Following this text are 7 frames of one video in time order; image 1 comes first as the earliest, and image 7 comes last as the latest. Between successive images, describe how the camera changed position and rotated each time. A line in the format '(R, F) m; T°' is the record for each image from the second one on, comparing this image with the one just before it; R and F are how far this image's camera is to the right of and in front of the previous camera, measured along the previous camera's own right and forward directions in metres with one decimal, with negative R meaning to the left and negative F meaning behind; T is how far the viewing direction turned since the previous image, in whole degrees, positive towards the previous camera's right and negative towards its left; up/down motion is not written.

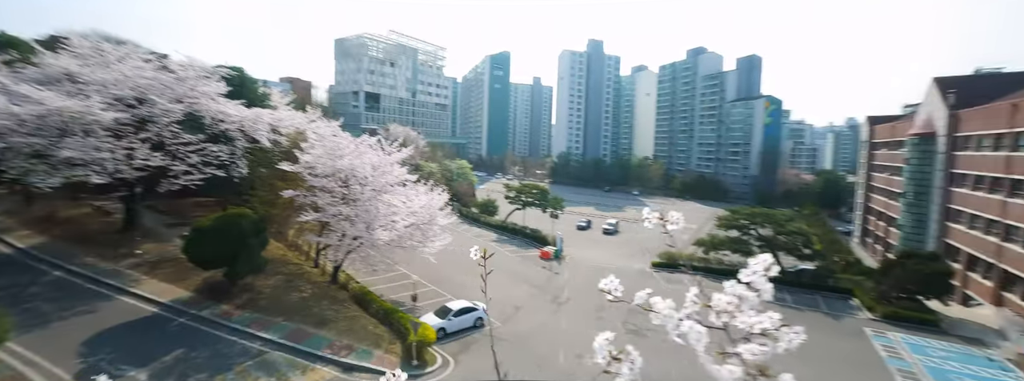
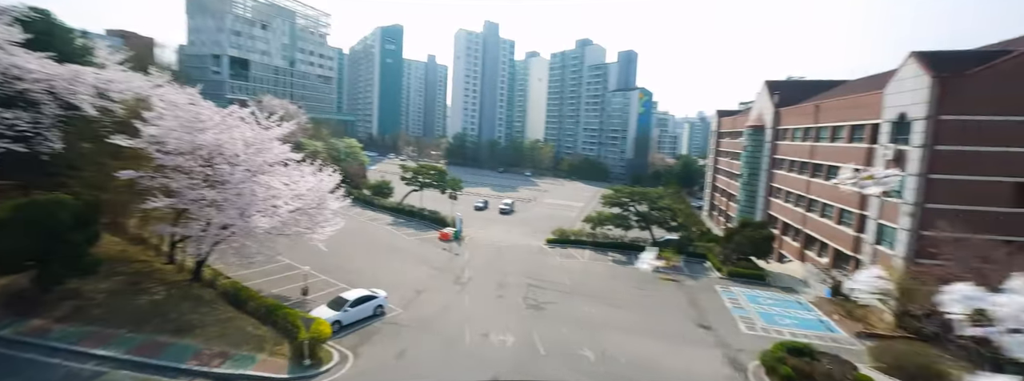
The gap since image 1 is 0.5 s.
(-1.8, +0.4) m; +17°
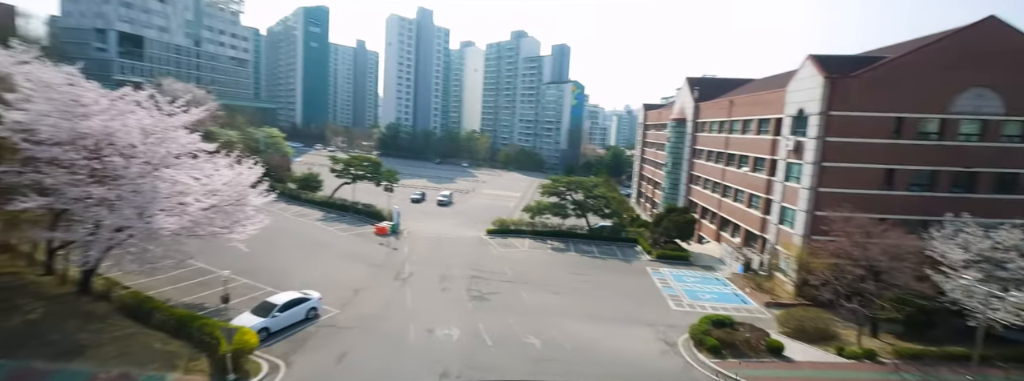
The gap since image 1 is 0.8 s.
(-1.0, +0.2) m; +10°
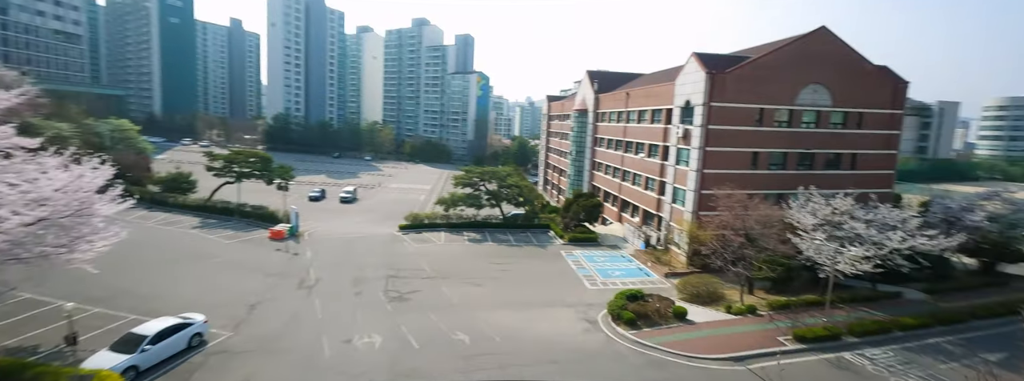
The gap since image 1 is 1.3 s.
(-1.4, +0.5) m; +14°
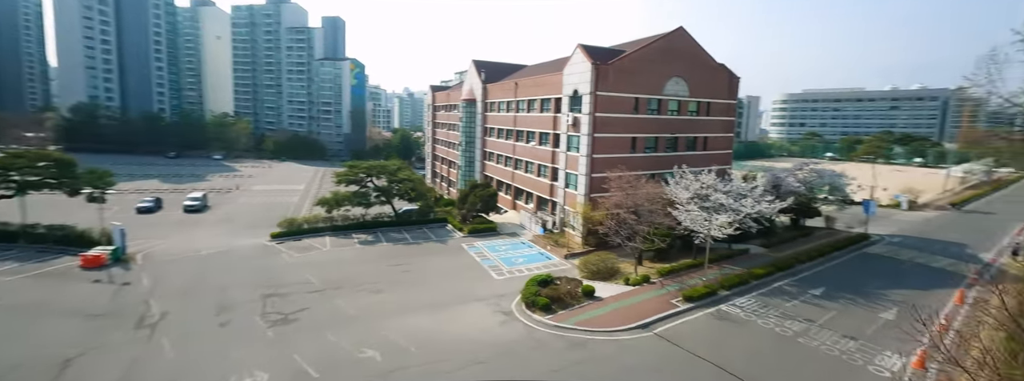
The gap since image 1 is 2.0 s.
(-1.6, +1.2) m; +18°
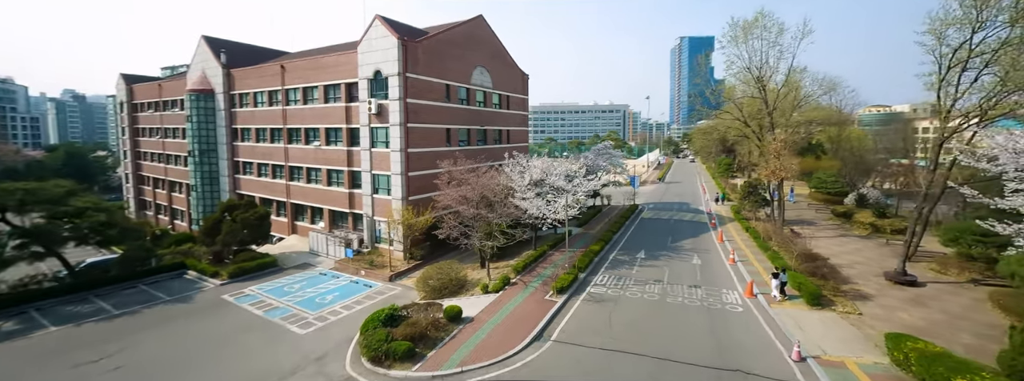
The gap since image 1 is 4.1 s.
(-2.2, +5.5) m; +33°
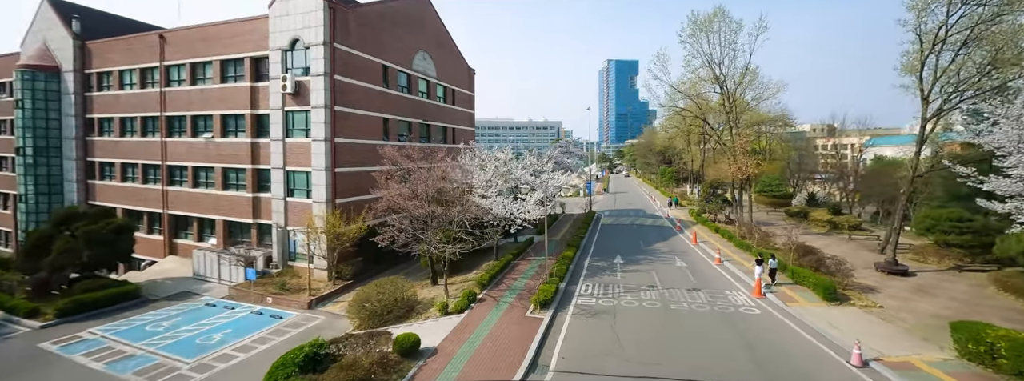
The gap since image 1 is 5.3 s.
(-1.0, +3.7) m; +9°
